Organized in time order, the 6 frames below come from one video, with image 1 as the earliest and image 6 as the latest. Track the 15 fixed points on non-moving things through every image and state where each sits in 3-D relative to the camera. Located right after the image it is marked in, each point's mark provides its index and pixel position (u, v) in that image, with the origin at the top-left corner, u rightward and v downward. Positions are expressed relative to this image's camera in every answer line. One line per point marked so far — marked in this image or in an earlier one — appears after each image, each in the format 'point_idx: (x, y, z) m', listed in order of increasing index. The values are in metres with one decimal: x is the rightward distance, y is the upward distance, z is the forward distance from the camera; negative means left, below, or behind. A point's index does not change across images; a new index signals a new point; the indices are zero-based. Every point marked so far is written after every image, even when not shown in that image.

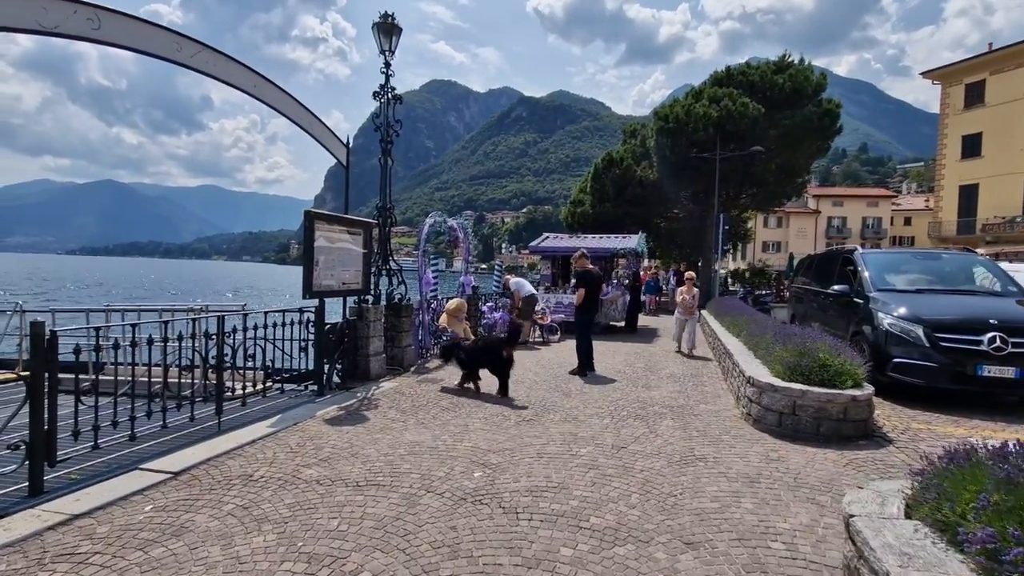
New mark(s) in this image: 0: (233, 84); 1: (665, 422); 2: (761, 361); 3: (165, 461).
0: (-3.5, +2.6, +6.4) m
1: (+2.0, -1.7, +6.5) m
2: (+3.5, -1.0, +7.3) m
3: (-3.4, -1.7, +5.0) m
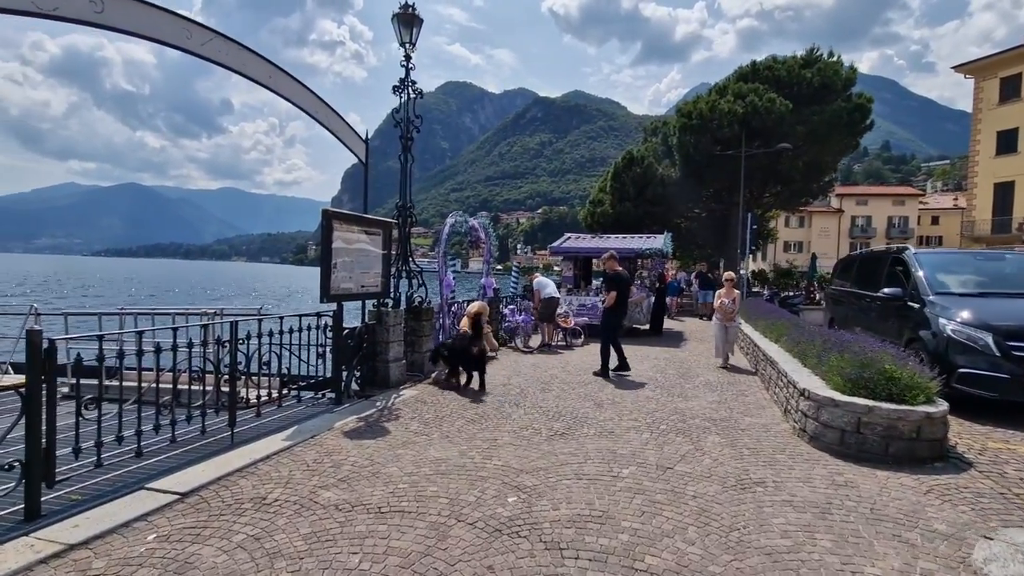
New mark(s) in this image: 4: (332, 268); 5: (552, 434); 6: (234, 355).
0: (-3.1, +2.5, +6.1) m
1: (+2.3, -1.7, +6.0) m
2: (+3.9, -1.1, +6.7) m
3: (-3.0, -1.7, +4.6) m
4: (-2.7, +0.3, +7.6) m
5: (+0.5, -1.7, +6.1) m
6: (-3.2, -0.8, +6.0) m
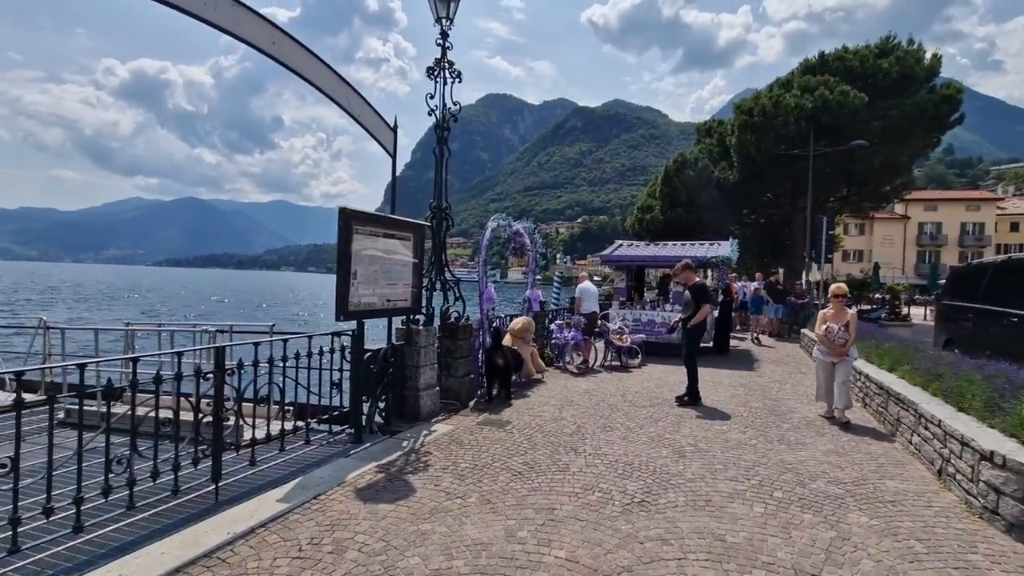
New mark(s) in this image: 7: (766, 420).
0: (-2.6, +2.4, +4.9) m
1: (+2.9, -1.9, +4.3) m
2: (+4.5, -1.3, +4.9) m
3: (-2.6, -1.9, +3.3) m
4: (-2.0, +0.1, +6.3) m
5: (+1.0, -1.9, +4.5) m
6: (-2.7, -0.9, +4.7) m
7: (+3.7, -1.9, +7.4) m
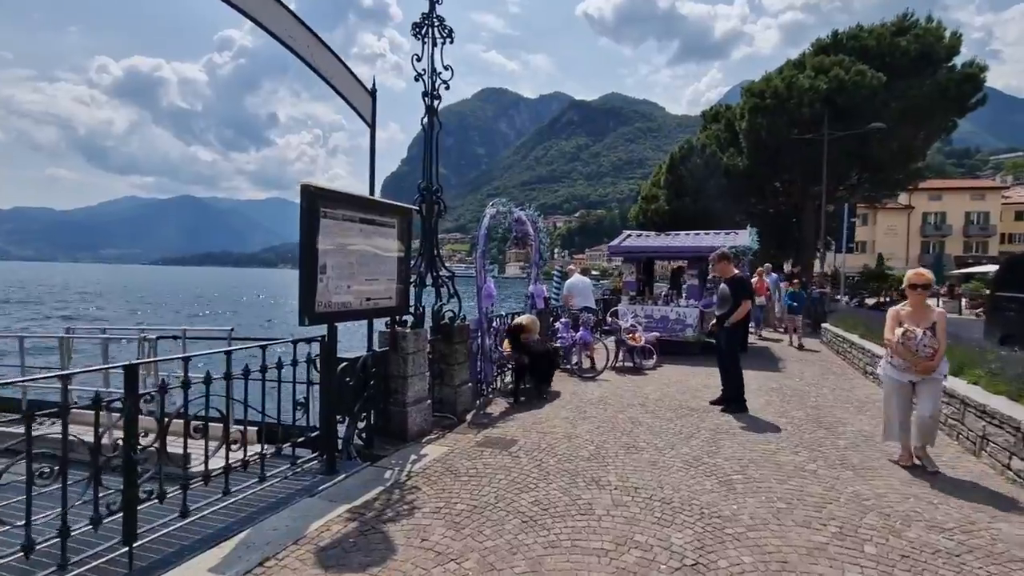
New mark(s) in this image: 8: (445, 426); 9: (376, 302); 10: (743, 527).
0: (-2.5, +2.4, +3.7) m
1: (+2.9, -1.8, +3.2) m
2: (+4.6, -1.2, +3.8) m
3: (-2.5, -1.9, +2.2) m
4: (-1.9, +0.1, +5.1) m
5: (+1.1, -1.8, +3.4) m
6: (-2.6, -0.9, +3.5) m
7: (+3.7, -1.8, +6.3) m
8: (-0.9, -1.8, +6.8) m
9: (-1.6, -0.2, +5.9) m
10: (+1.7, -1.8, +4.0) m
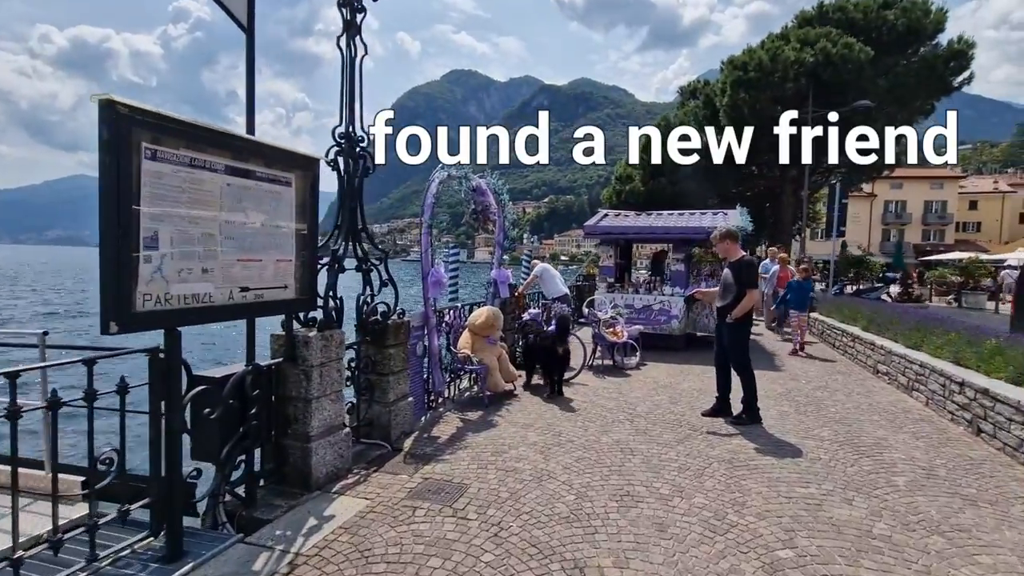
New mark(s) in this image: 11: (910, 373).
0: (-2.8, +2.4, +1.7) m
1: (+2.7, -1.8, +1.6) m
2: (+4.3, -1.1, +2.3) m
3: (-2.7, -1.8, +0.3) m
4: (-2.3, +0.2, +3.2) m
5: (+0.8, -1.8, +1.7) m
6: (-2.9, -0.9, +1.6) m
7: (+3.3, -1.7, +4.8) m
8: (-1.4, -1.7, +5.0) m
9: (-2.0, 0.0, +4.0) m
10: (+1.4, -1.8, +2.3) m
11: (+5.9, -1.3, +7.7) m
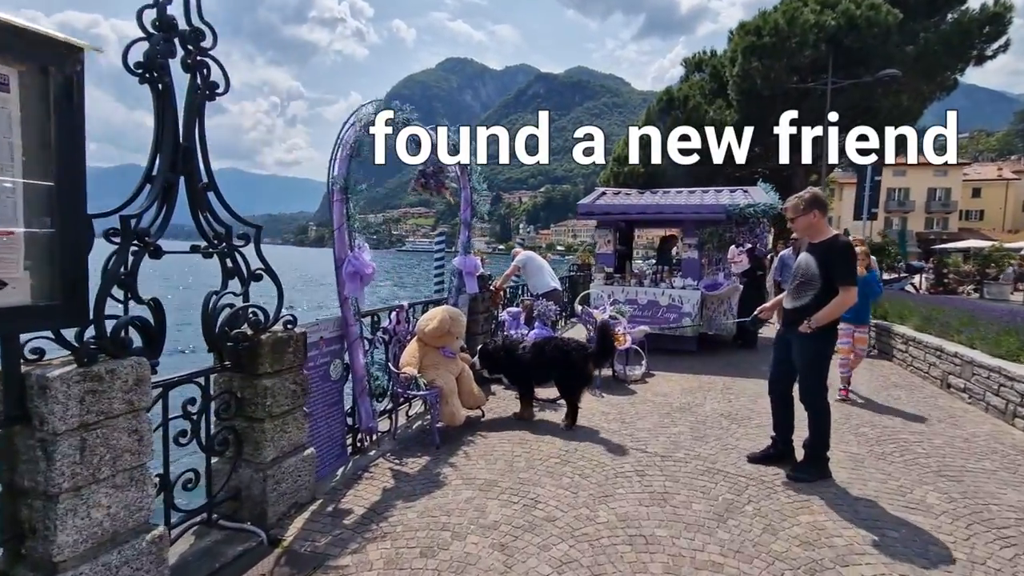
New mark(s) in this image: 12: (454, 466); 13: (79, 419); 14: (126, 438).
0: (-3.1, +2.4, -0.4) m
1: (+2.3, -1.8, -0.3) m
2: (+3.9, -1.2, +0.3) m
3: (-3.0, -1.9, -1.7) m
4: (-2.7, +0.2, +1.2) m
5: (+0.5, -1.8, -0.3) m
6: (-3.2, -0.9, -0.4) m
7: (+2.9, -1.7, +2.8) m
8: (-1.7, -1.7, +3.0) m
9: (-2.3, 0.0, +2.0) m
10: (+1.1, -1.8, +0.4) m
11: (+5.6, -1.2, +5.7) m
12: (-0.5, -1.6, +4.5) m
13: (-2.0, -0.6, +2.4) m
14: (-1.9, -0.7, +2.6) m
